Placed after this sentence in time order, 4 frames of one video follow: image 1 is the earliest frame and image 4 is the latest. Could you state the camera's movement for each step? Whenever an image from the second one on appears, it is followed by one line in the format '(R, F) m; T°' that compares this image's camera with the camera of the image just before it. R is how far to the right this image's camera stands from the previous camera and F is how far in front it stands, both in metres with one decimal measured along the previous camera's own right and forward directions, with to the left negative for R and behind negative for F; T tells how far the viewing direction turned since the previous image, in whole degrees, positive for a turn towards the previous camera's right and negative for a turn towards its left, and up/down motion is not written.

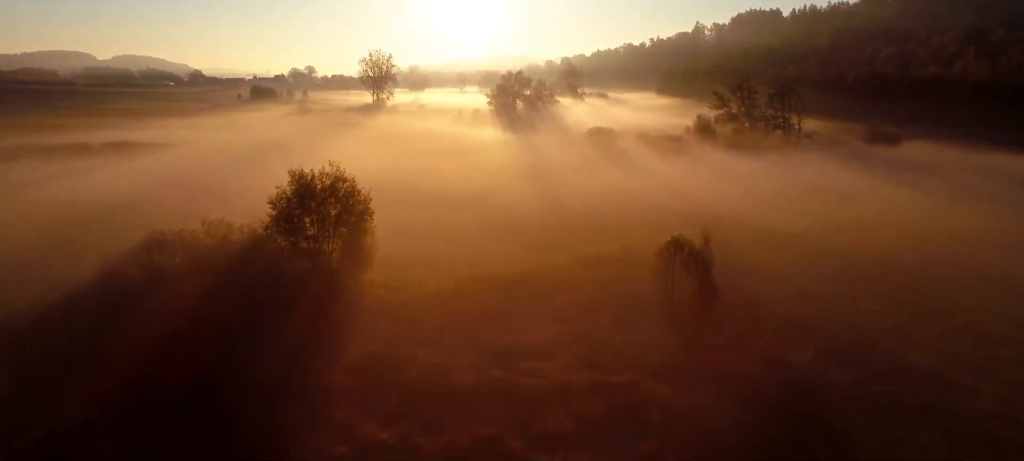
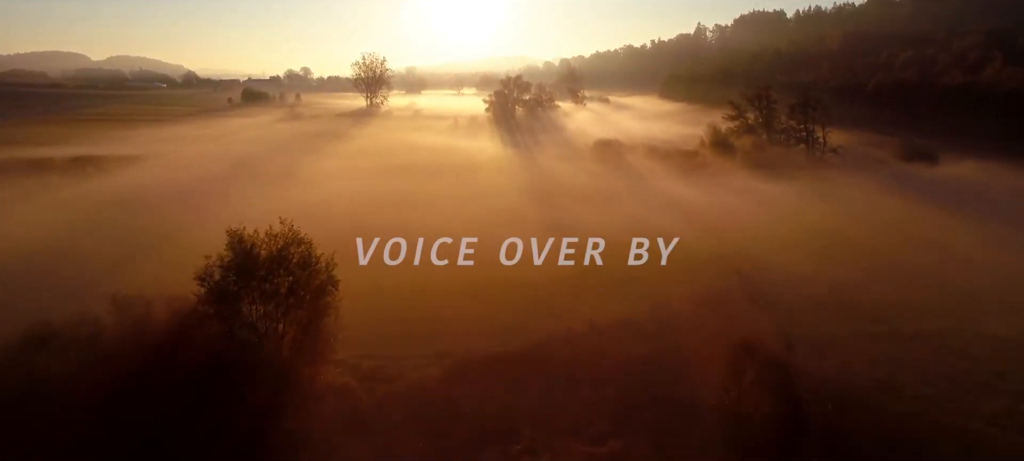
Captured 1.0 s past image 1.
(-0.1, +2.8) m; 0°
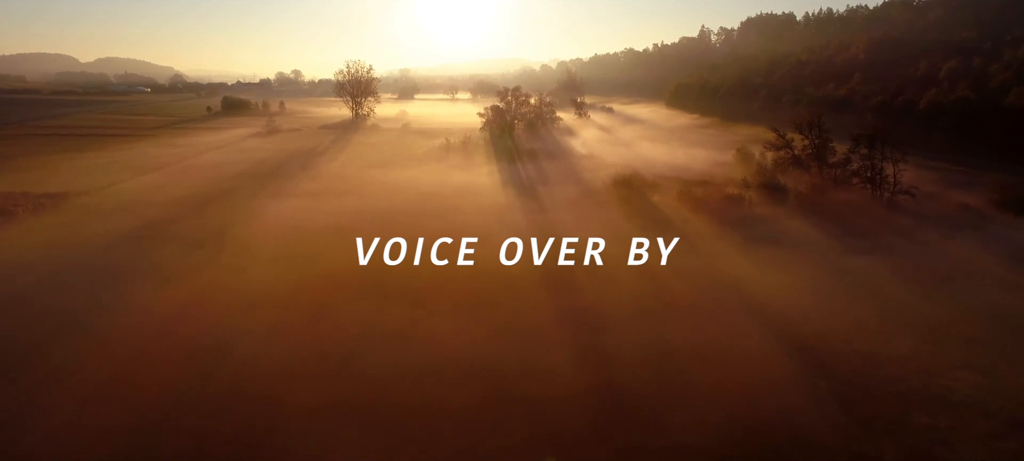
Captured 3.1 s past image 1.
(-0.1, +6.0) m; 0°
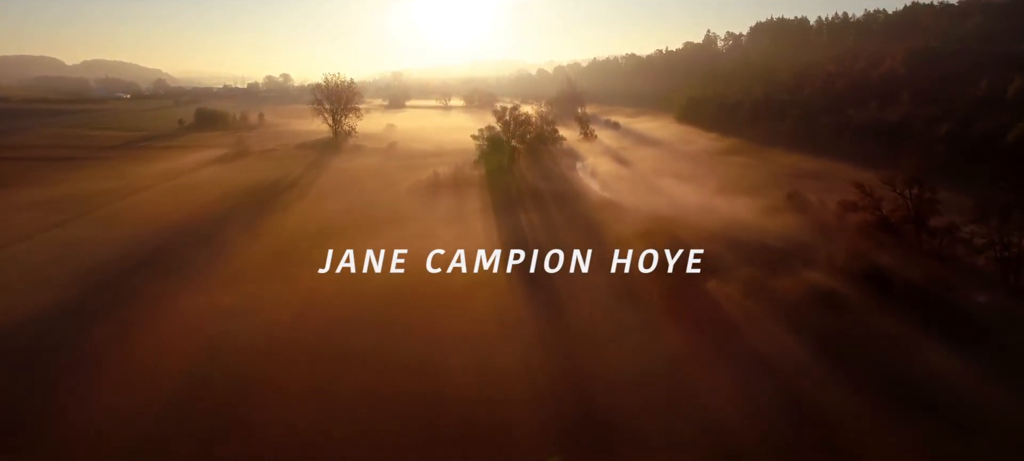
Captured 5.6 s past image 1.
(-0.1, +7.2) m; 0°
